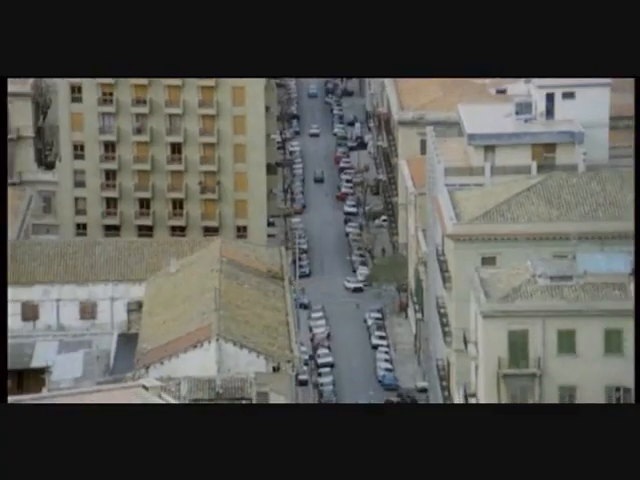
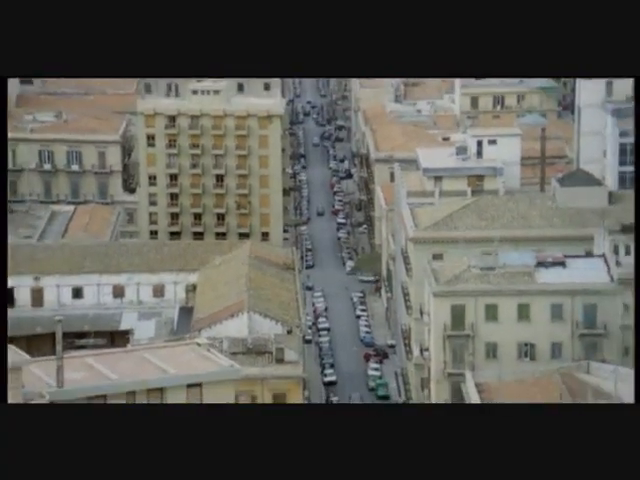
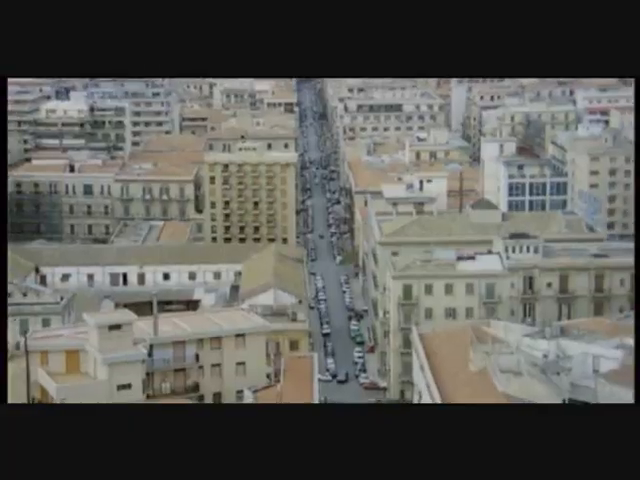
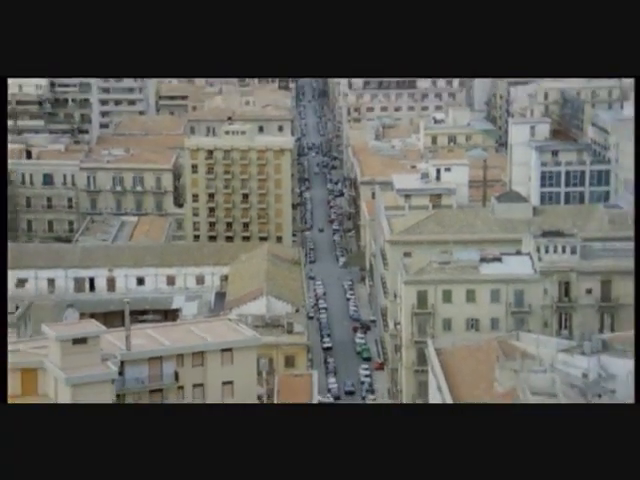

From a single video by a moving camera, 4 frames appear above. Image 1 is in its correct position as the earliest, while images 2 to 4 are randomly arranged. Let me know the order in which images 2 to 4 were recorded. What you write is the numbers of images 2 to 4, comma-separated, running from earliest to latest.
2, 4, 3
